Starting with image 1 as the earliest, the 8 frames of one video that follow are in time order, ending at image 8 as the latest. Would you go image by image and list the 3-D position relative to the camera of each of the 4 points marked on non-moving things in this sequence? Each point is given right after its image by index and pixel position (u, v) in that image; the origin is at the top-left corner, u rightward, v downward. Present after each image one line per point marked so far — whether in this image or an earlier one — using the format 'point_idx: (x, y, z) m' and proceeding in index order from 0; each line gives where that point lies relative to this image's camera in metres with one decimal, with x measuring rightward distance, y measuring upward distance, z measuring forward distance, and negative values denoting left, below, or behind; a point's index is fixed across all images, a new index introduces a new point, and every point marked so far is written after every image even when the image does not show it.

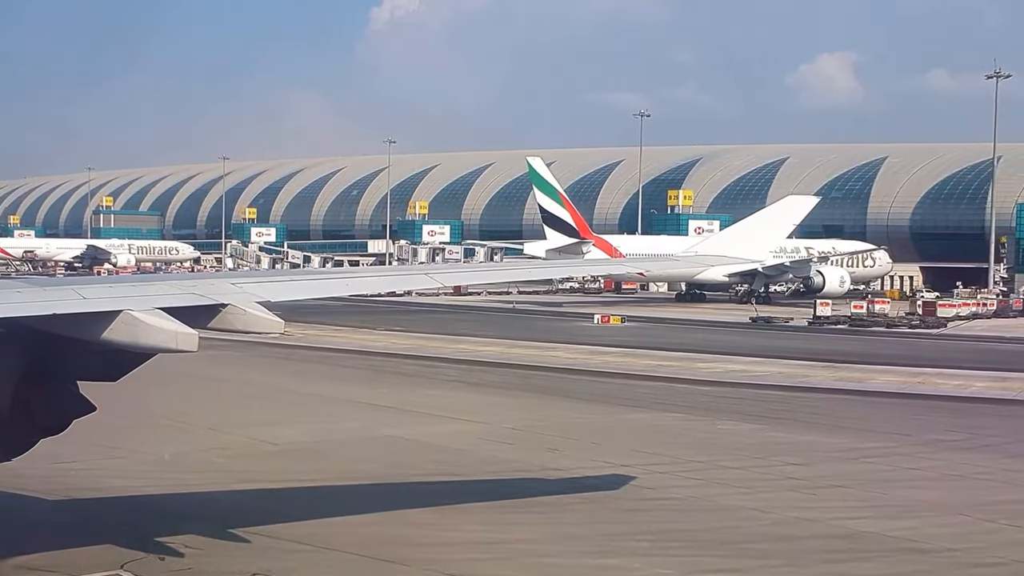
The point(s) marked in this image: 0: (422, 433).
0: (-1.1, -1.9, +14.3) m
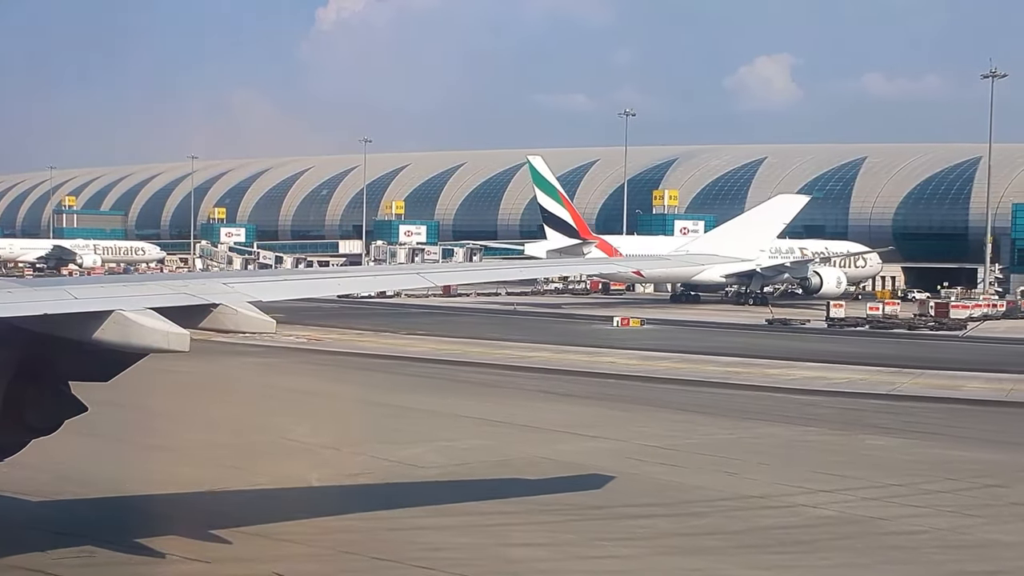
0: (+0.7, -2.0, +13.2) m
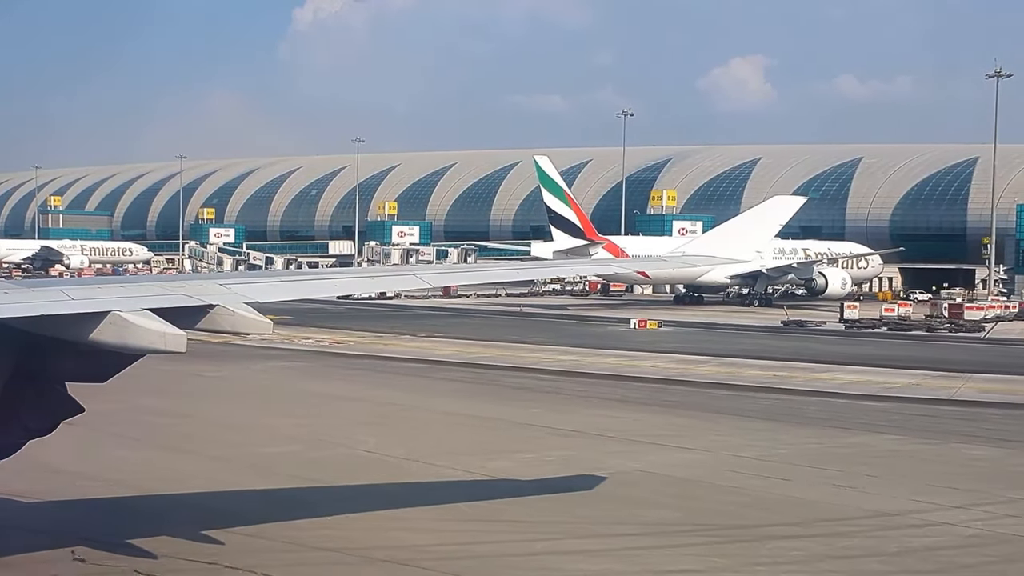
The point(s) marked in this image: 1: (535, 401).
0: (+1.7, -2.1, +12.6) m
1: (+0.3, -2.0, +19.1) m
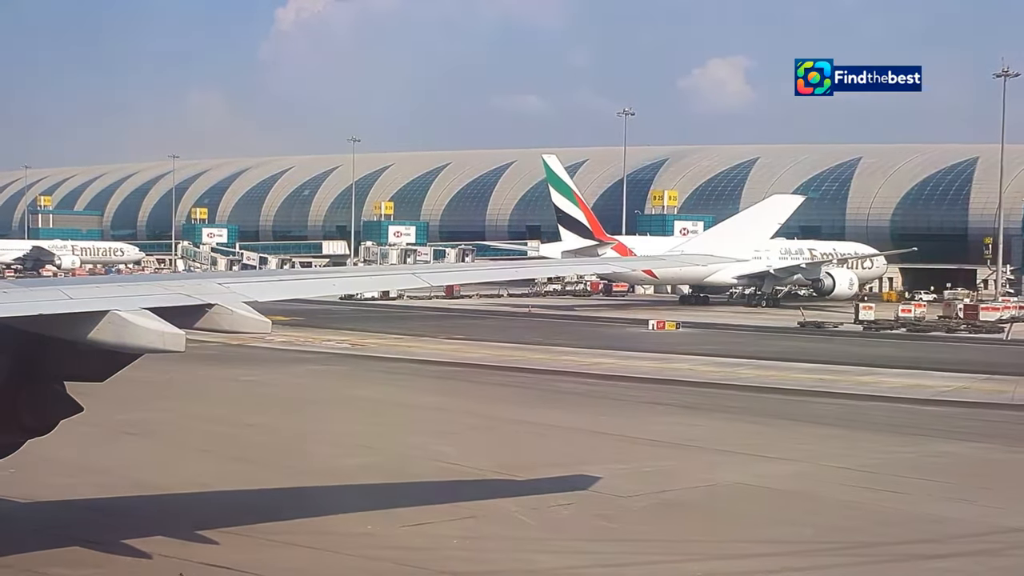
0: (+2.7, -2.1, +12.1) m
1: (+1.2, -2.0, +18.5) m
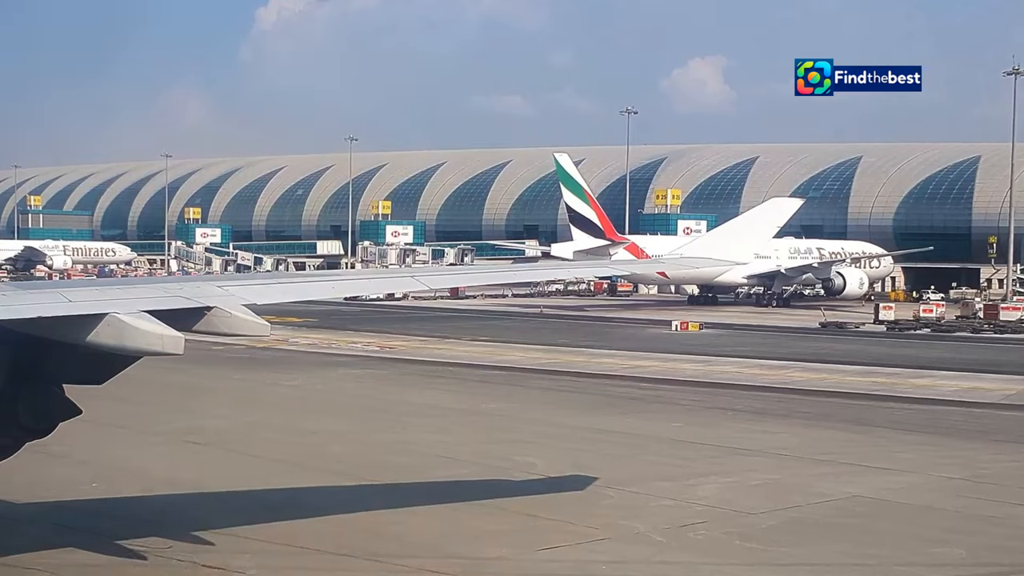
0: (+3.8, -2.1, +11.4) m
1: (+2.3, -2.0, +17.9) m
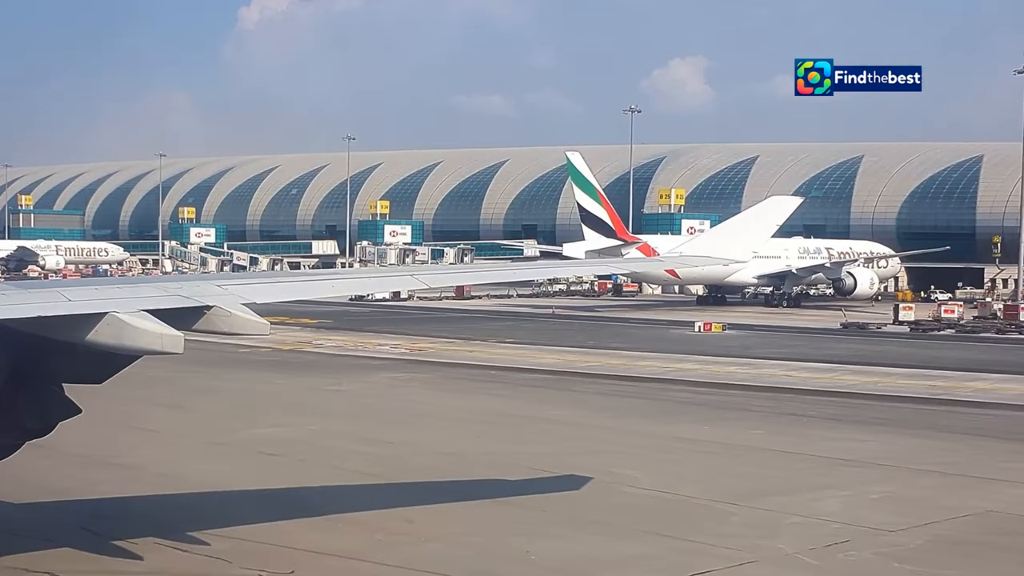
0: (+4.9, -2.1, +10.8) m
1: (+3.3, -2.1, +17.3) m
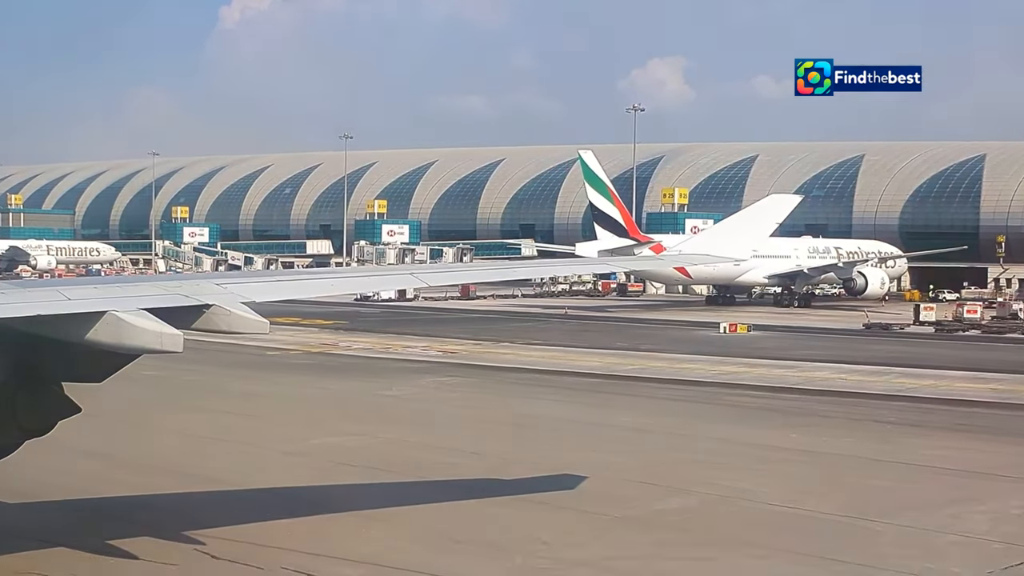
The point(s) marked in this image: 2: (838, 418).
0: (+6.1, -2.2, +10.2) m
1: (+4.4, -2.1, +16.7) m
2: (+5.1, -2.1, +17.4) m
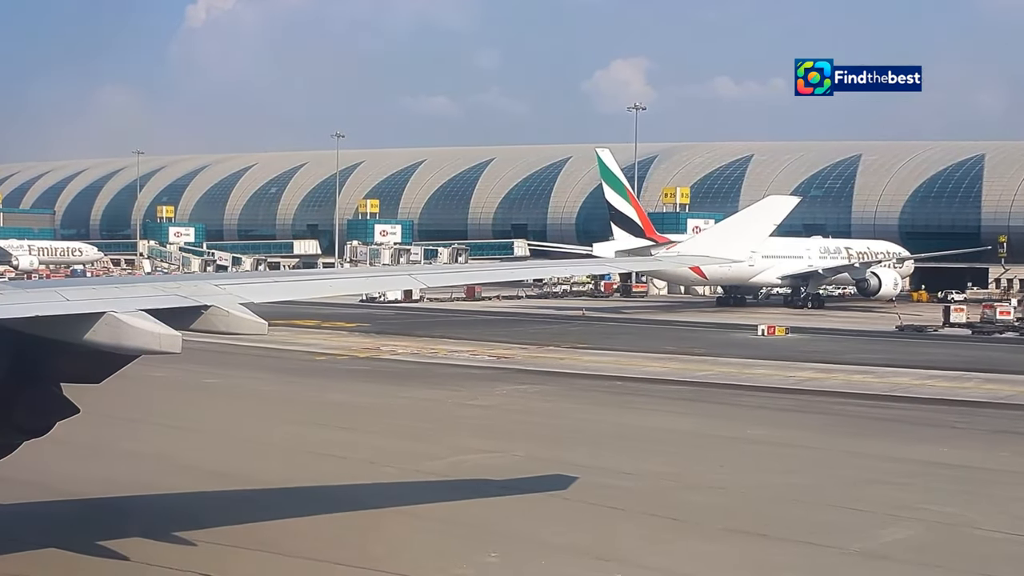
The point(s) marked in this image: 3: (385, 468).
0: (+7.9, -2.2, +9.4) m
1: (+6.1, -2.1, +15.8) m
2: (+6.7, -2.1, +16.6) m
3: (-1.3, -2.3, +14.0) m
